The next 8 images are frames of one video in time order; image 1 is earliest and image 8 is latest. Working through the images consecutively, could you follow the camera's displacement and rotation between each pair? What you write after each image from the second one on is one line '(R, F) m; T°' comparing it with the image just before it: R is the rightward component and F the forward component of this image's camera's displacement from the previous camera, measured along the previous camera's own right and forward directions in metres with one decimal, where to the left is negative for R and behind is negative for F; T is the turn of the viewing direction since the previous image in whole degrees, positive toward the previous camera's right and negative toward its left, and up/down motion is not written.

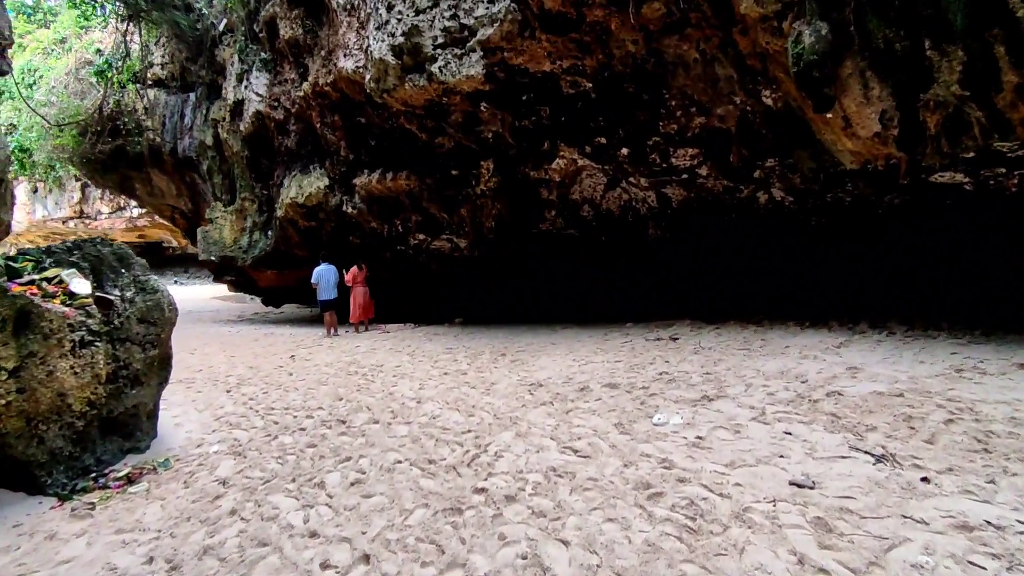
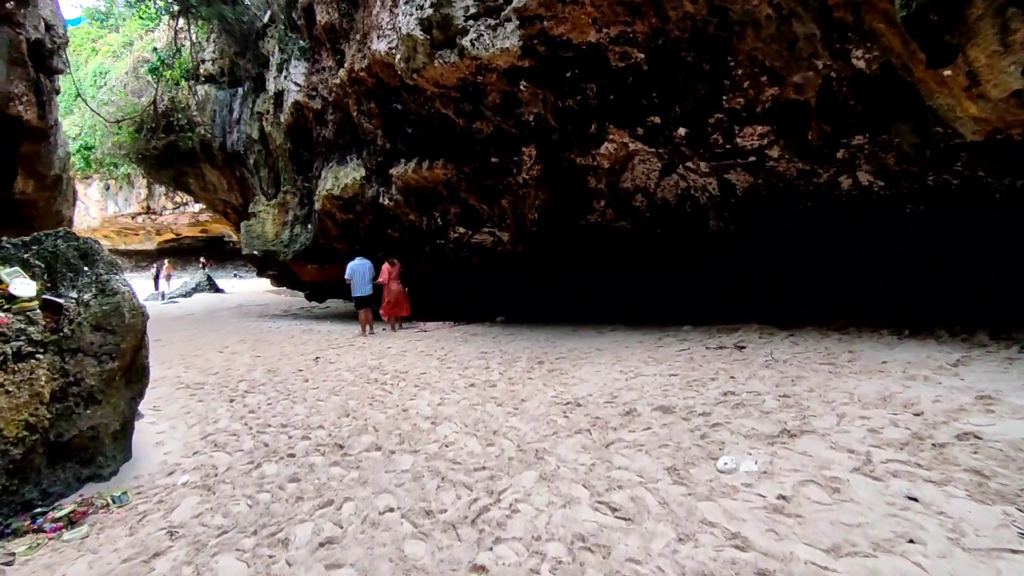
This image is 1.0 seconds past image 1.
(+0.1, +0.6) m; -5°
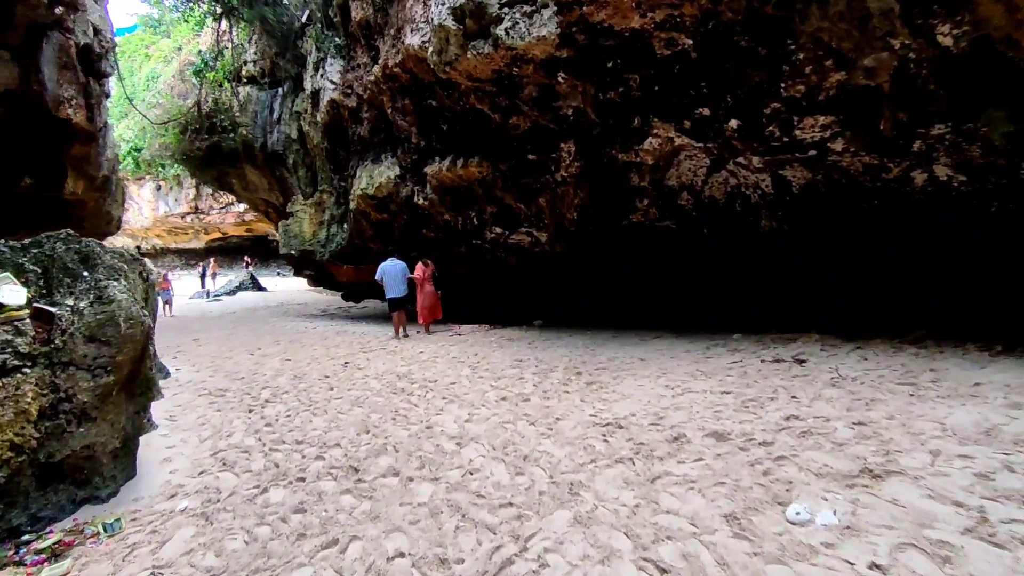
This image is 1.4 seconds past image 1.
(0.0, +0.3) m; -4°
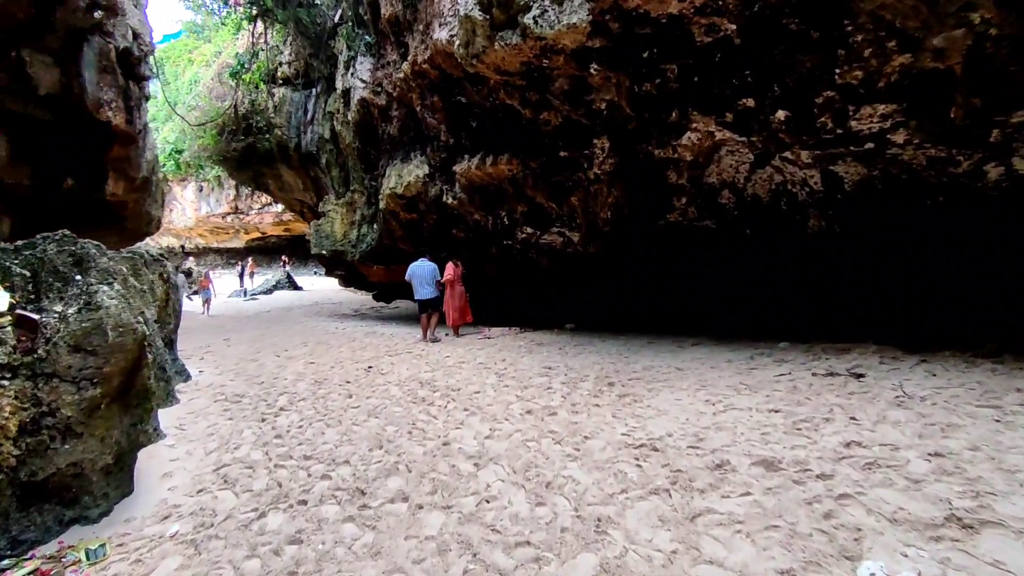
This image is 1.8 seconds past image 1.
(0.0, +0.3) m; -3°
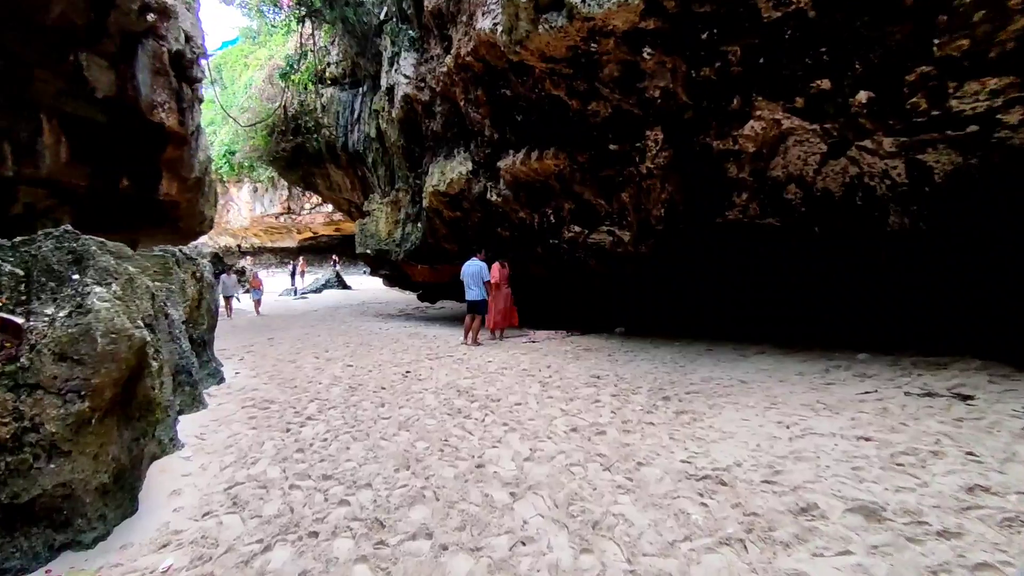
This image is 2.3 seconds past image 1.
(0.0, +0.3) m; -5°
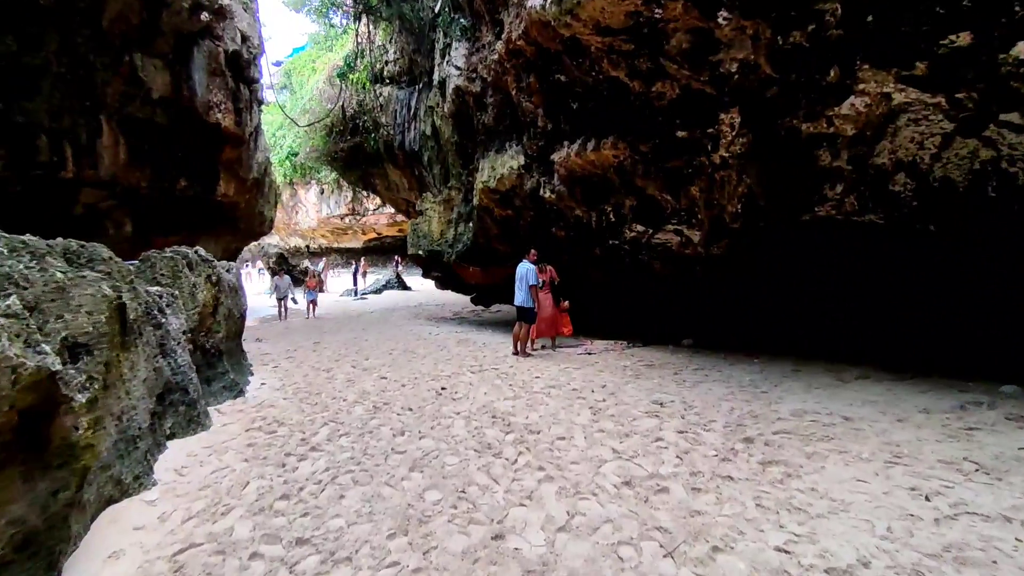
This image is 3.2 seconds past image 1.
(+0.1, +0.6) m; -6°
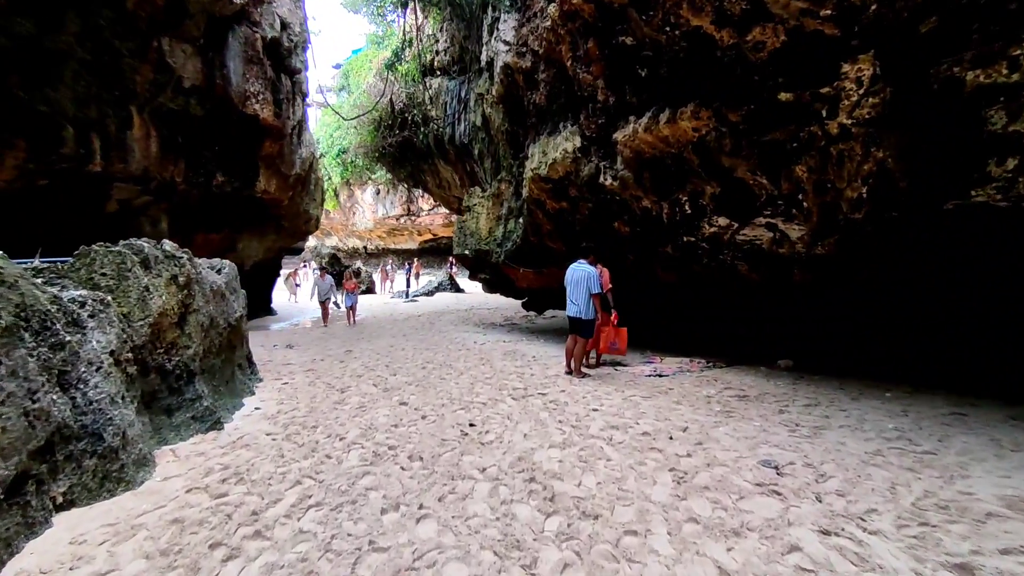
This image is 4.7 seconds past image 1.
(0.0, +1.1) m; -6°
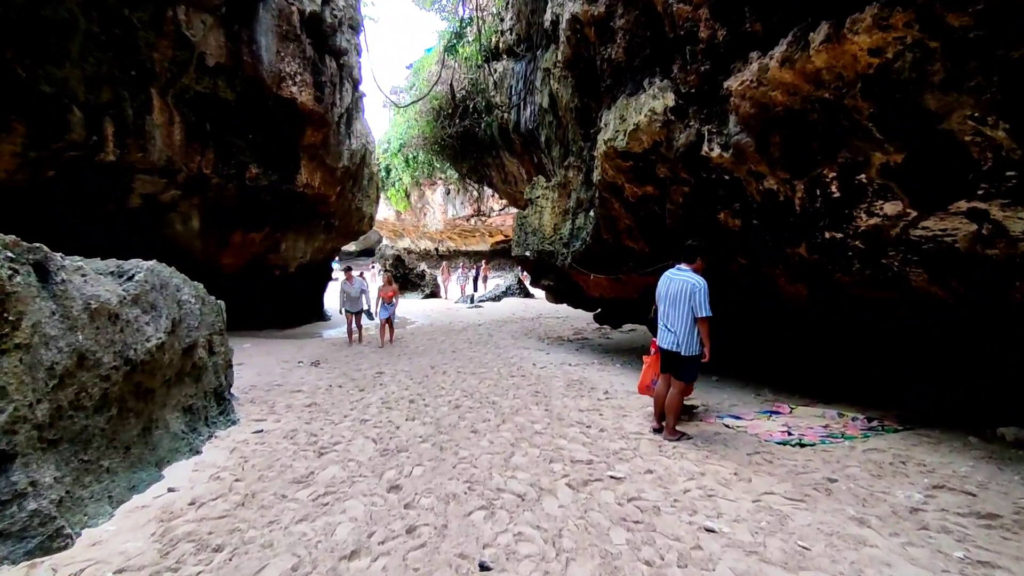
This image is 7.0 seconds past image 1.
(+0.1, +1.6) m; -7°
